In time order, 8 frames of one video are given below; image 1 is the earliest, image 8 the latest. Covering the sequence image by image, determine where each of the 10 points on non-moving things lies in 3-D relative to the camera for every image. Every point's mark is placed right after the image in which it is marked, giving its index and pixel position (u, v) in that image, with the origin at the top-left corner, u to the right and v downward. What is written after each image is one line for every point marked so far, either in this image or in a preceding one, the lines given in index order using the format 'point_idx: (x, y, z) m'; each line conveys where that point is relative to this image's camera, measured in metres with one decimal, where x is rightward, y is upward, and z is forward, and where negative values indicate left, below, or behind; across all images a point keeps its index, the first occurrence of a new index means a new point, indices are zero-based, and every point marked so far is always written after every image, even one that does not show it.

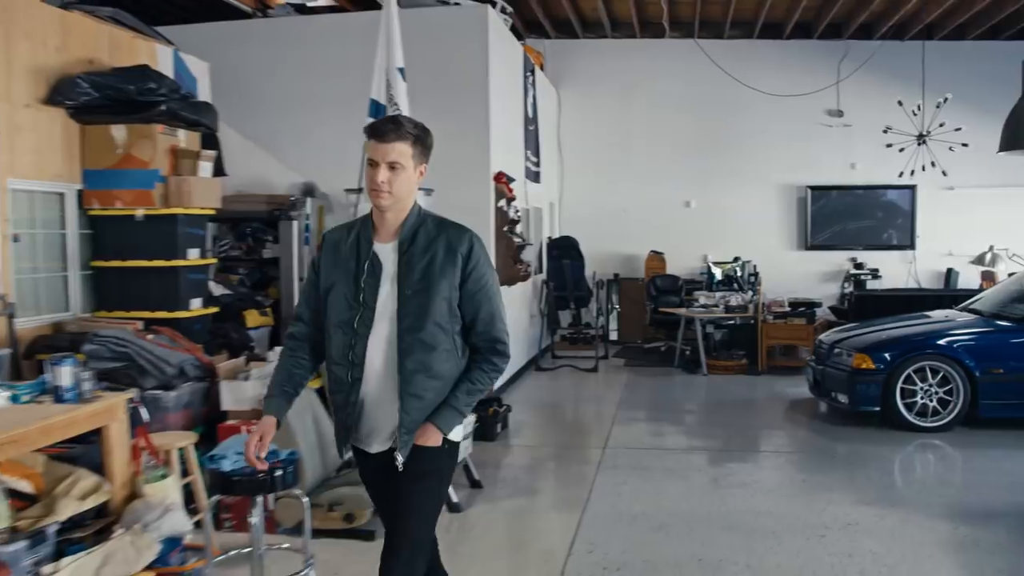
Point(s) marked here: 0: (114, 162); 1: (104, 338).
0: (-1.9, +0.6, +4.7) m
1: (-1.6, -0.2, +3.7) m
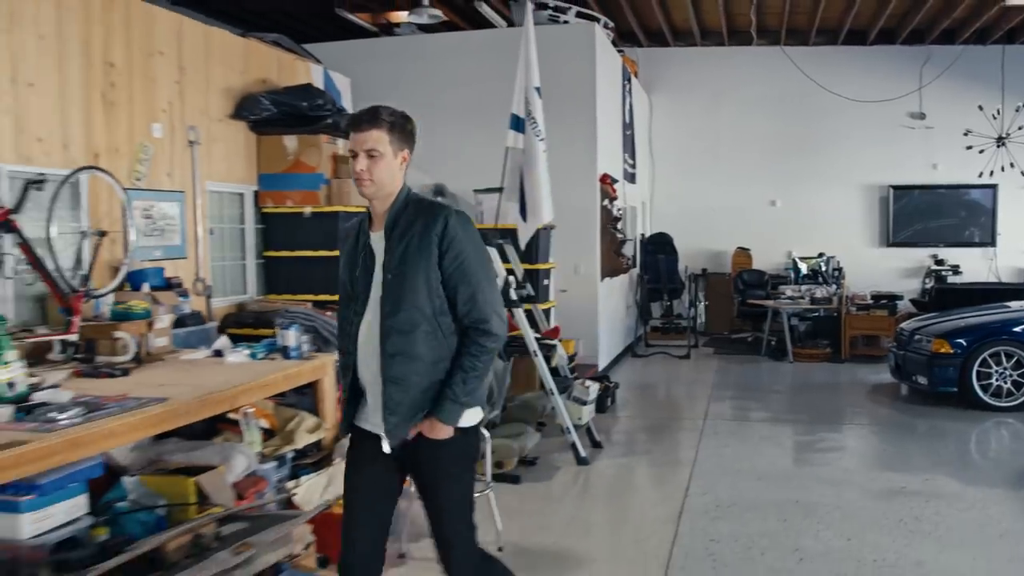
0: (-1.3, +0.7, +5.6) m
1: (-1.0, -0.1, +4.5) m
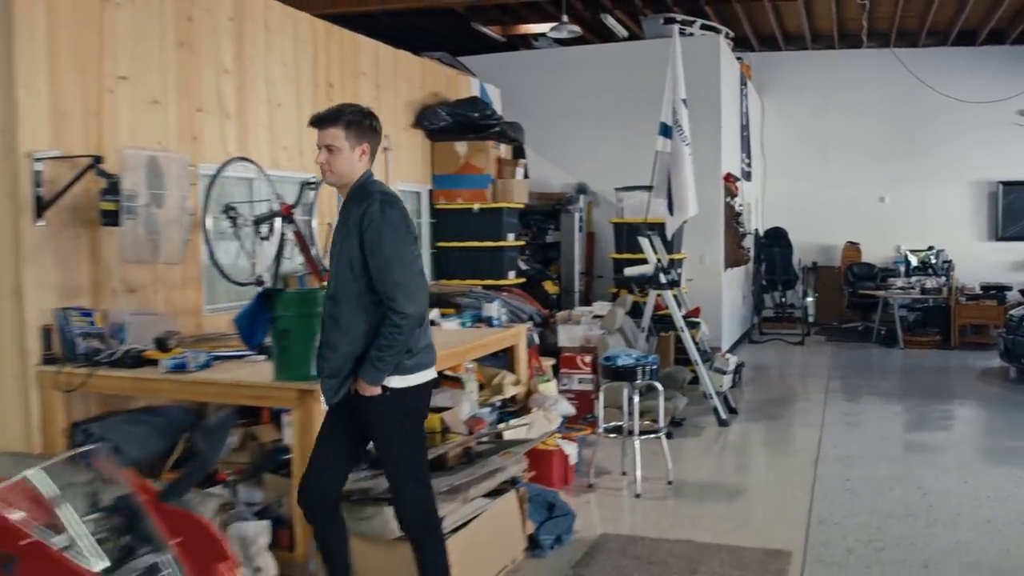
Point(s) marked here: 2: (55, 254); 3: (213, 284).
0: (-0.4, +0.8, +6.4) m
1: (-0.2, 0.0, +5.3) m
2: (-1.6, +0.1, +3.5) m
3: (-1.3, 0.0, +4.3) m
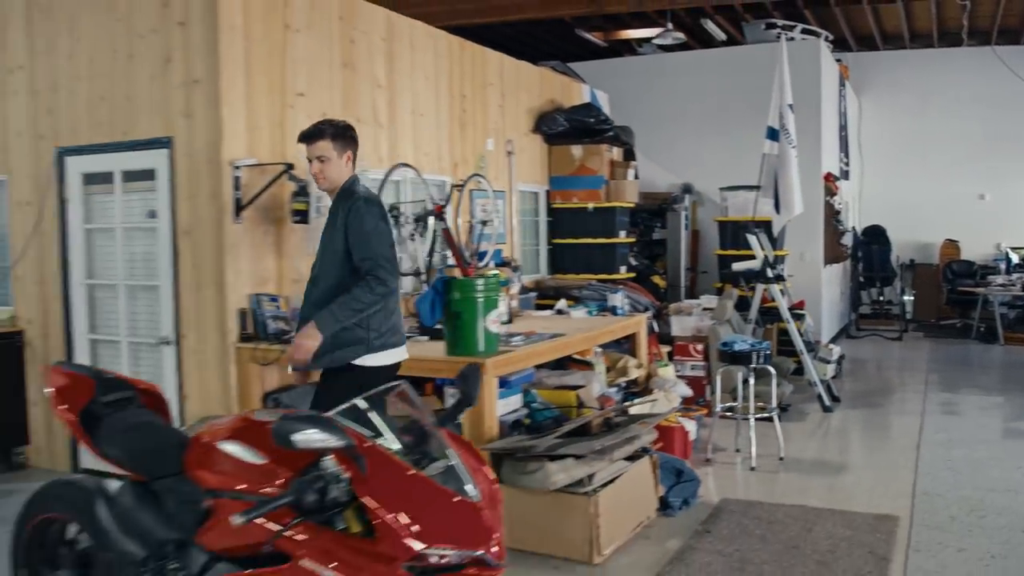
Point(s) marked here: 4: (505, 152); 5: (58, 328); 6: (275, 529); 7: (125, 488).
0: (+0.4, +0.8, +6.9) m
1: (+0.5, 0.0, +5.8) m
2: (-1.1, +0.2, +4.1) m
3: (-0.7, +0.1, +4.8) m
4: (0.0, +0.9, +6.3) m
5: (-2.2, -0.2, +4.7) m
6: (-0.4, -0.4, +1.8) m
7: (-0.9, -0.4, +2.2) m
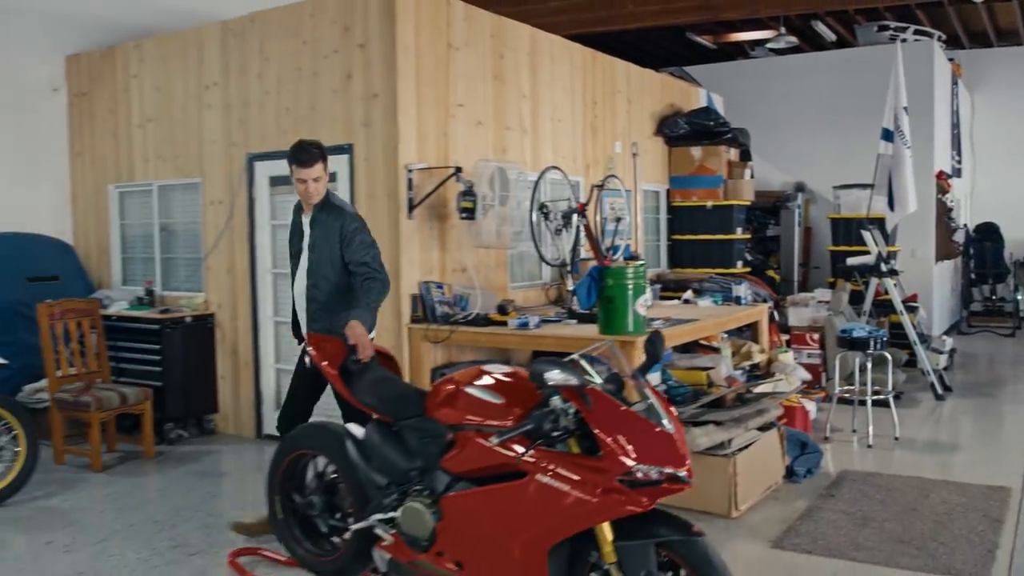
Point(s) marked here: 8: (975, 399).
0: (+1.4, +0.9, +7.3) m
1: (+1.3, +0.1, +6.2) m
2: (-0.4, +0.2, +4.7) m
3: (0.0, +0.1, +5.4) m
4: (+0.8, +0.9, +6.8) m
5: (-1.4, -0.1, +5.3) m
6: (0.0, -0.4, +2.3) m
7: (-0.4, -0.4, +2.8) m
8: (+3.0, -0.7, +6.4) m
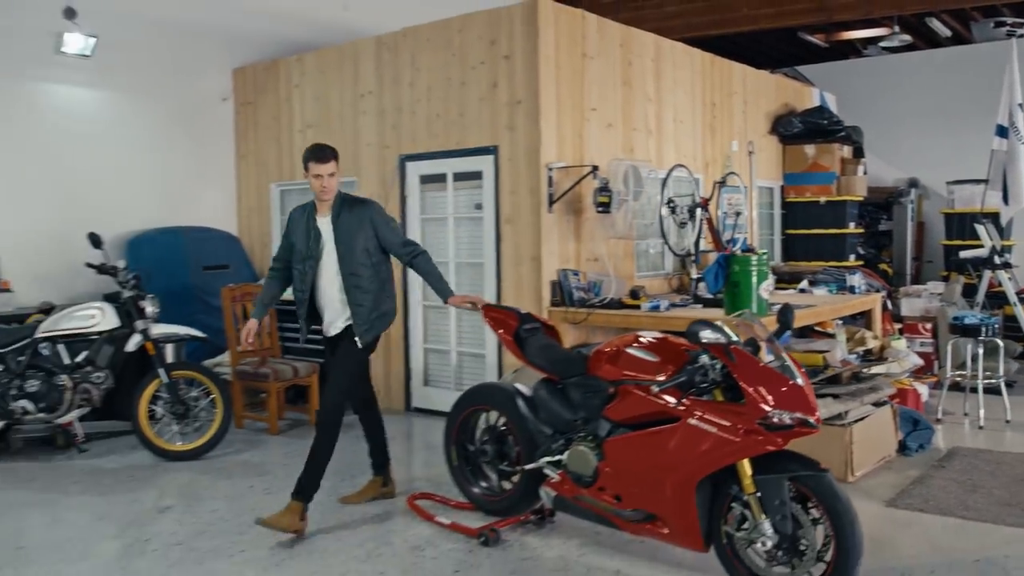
0: (+2.3, +0.9, +7.6) m
1: (+2.1, +0.1, +6.5) m
2: (+0.2, +0.3, +5.2) m
3: (+0.8, +0.2, +5.8) m
4: (+1.7, +1.0, +7.2) m
5: (-0.7, 0.0, +5.9) m
6: (+0.4, -0.3, +2.8) m
7: (+0.1, -0.3, +3.3) m
8: (+3.8, -0.7, +6.5) m
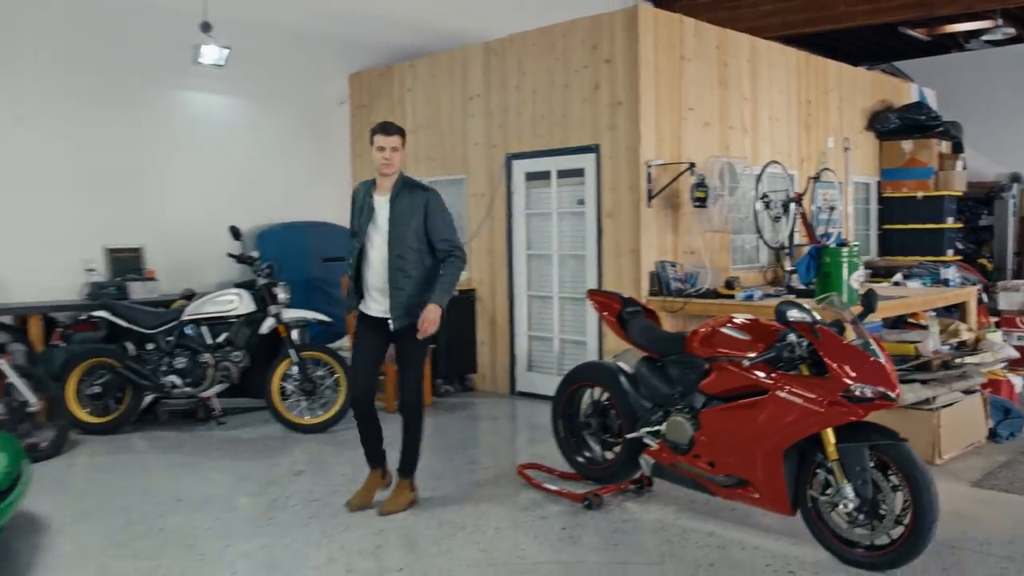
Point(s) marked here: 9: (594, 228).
0: (+3.1, +1.0, +7.7) m
1: (+2.8, +0.2, +6.6) m
2: (+0.8, +0.3, +5.5) m
3: (+1.4, +0.2, +6.1) m
4: (+2.5, +1.0, +7.3) m
5: (0.0, 0.0, +6.3) m
6: (+0.8, -0.3, +3.1) m
7: (+0.5, -0.3, +3.6) m
8: (+4.5, -0.6, +6.5) m
9: (+0.5, +0.3, +5.7) m
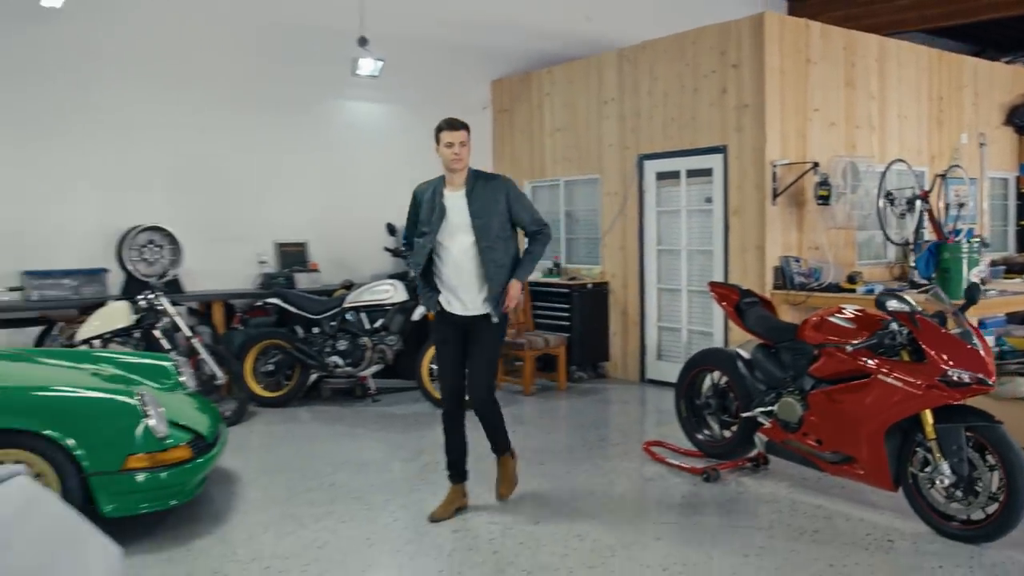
0: (+4.2, +1.0, +7.6) m
1: (+3.7, +0.2, +6.6) m
2: (+1.6, +0.4, +5.7) m
3: (+2.2, +0.3, +6.2) m
4: (+3.5, +1.1, +7.3) m
5: (+0.8, +0.1, +6.7) m
6: (+1.2, -0.3, +3.4) m
7: (+1.0, -0.2, +3.9) m
8: (+5.4, -0.6, +6.2) m
9: (+1.3, +0.4, +6.0) m
